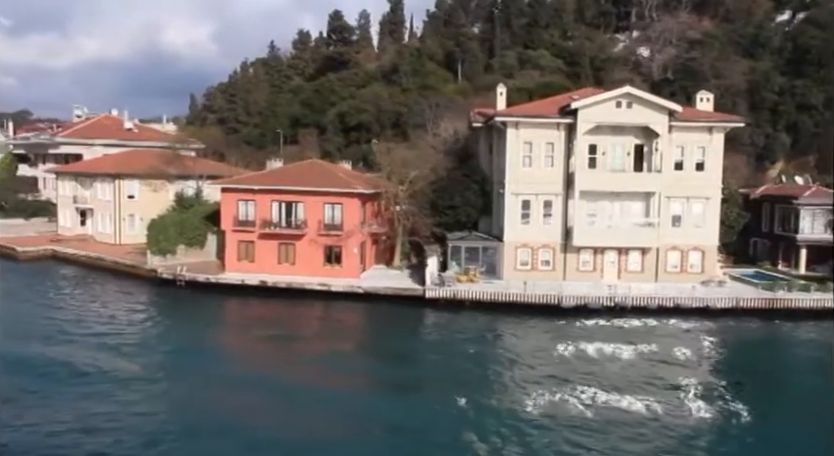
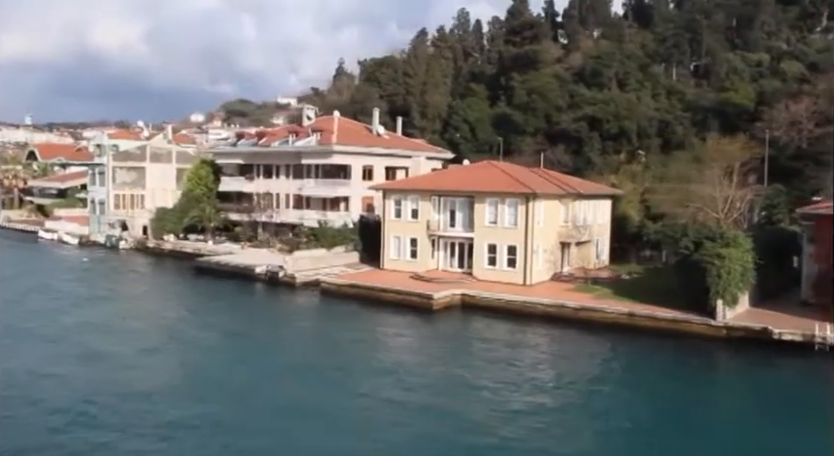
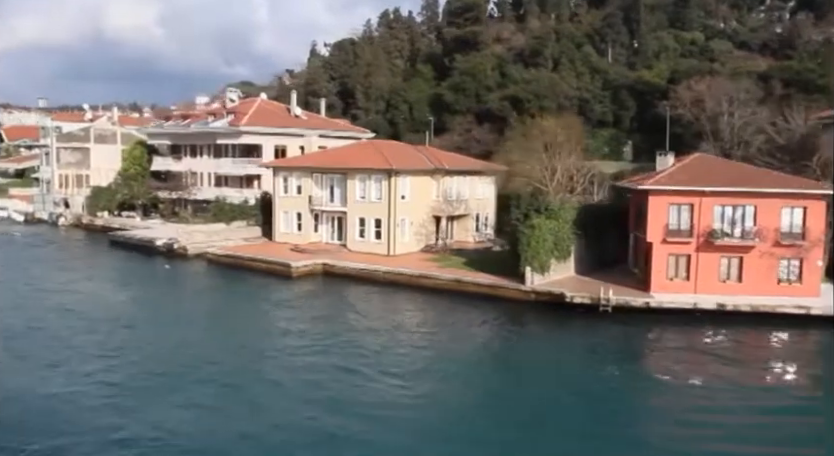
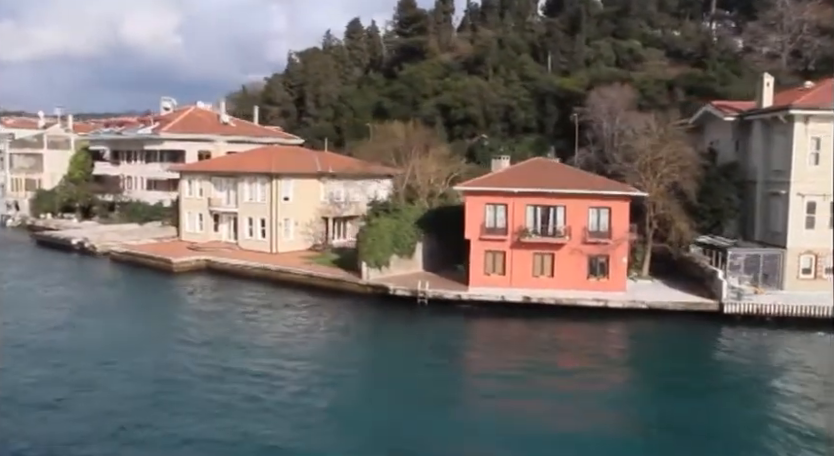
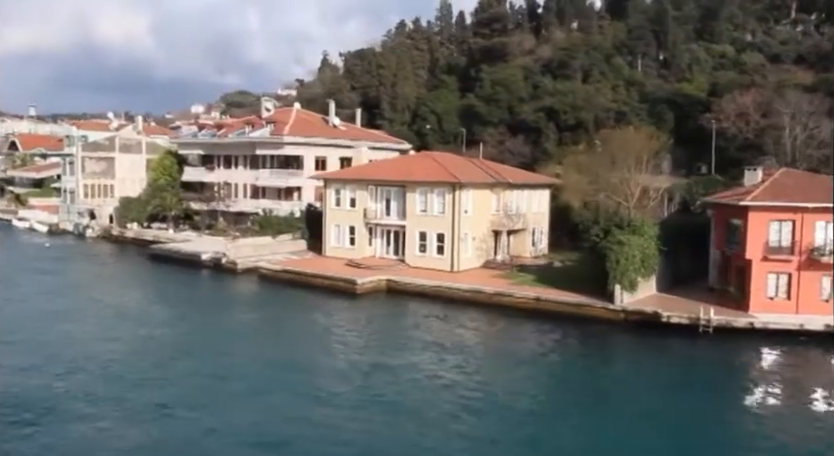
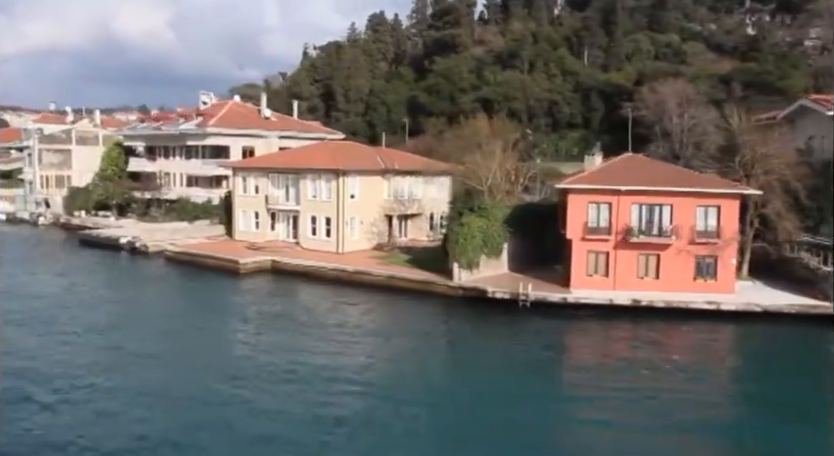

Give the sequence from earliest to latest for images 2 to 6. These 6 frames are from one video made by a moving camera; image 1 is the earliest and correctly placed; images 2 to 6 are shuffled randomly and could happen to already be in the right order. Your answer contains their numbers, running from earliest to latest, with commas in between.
4, 6, 3, 5, 2
